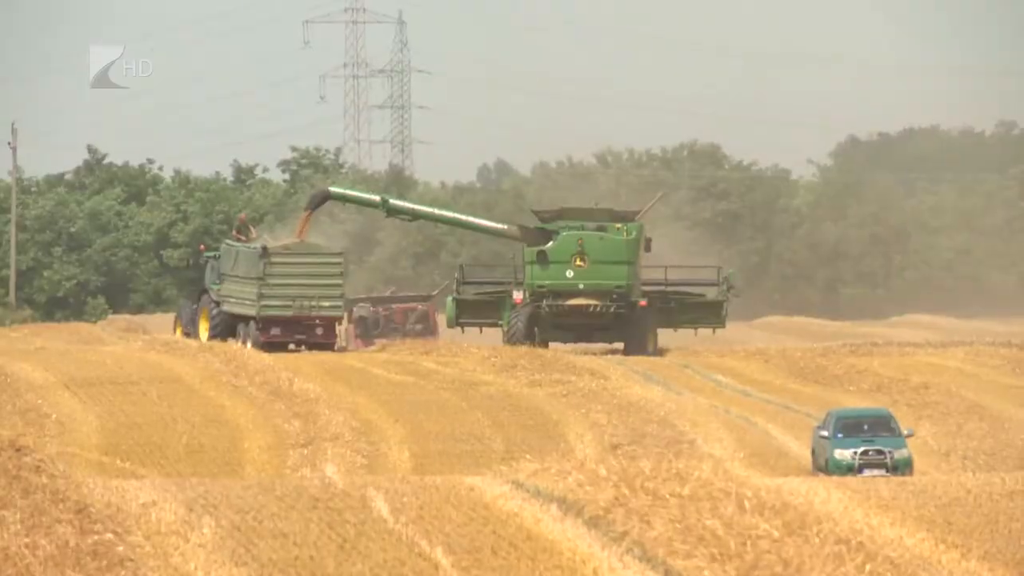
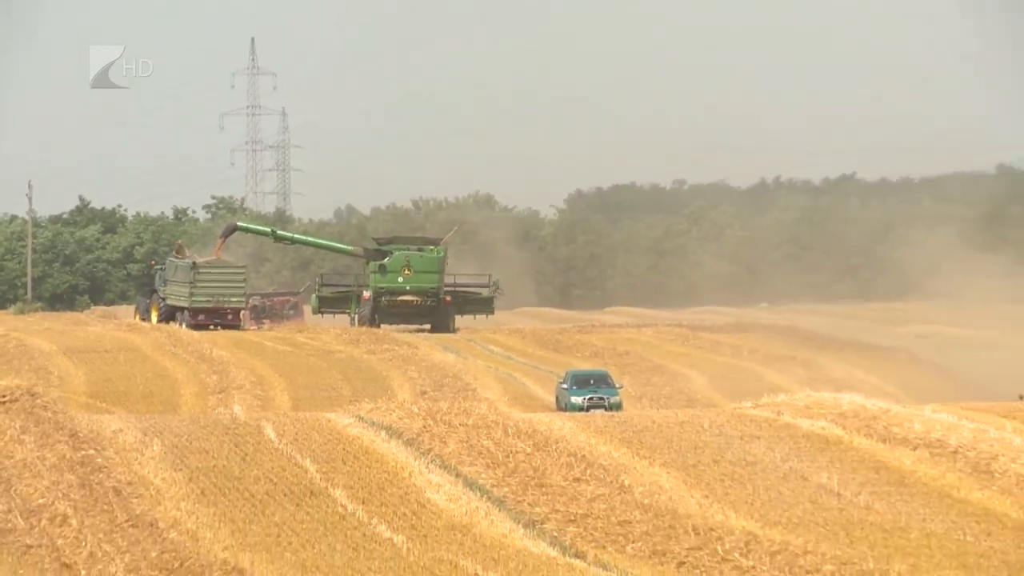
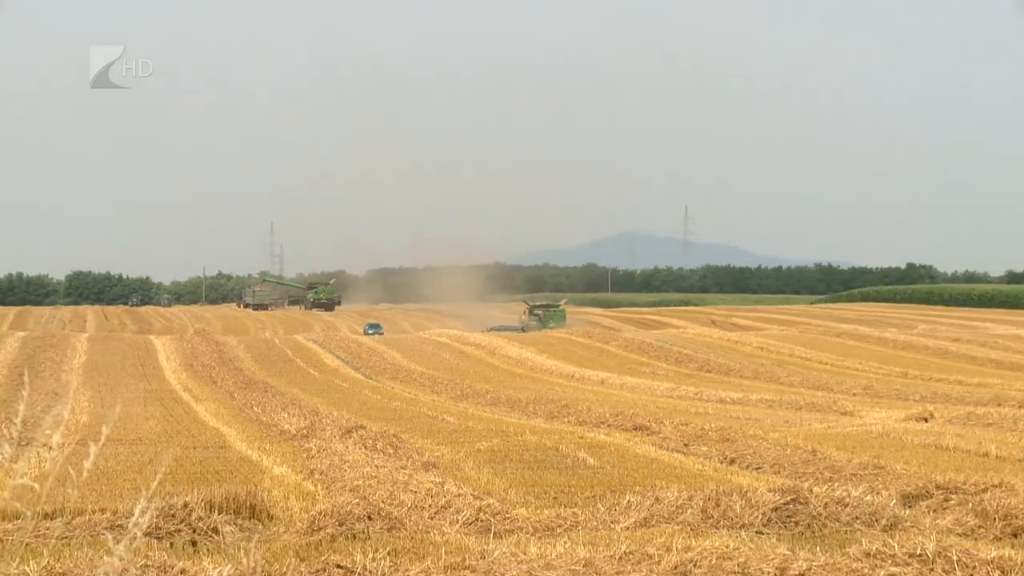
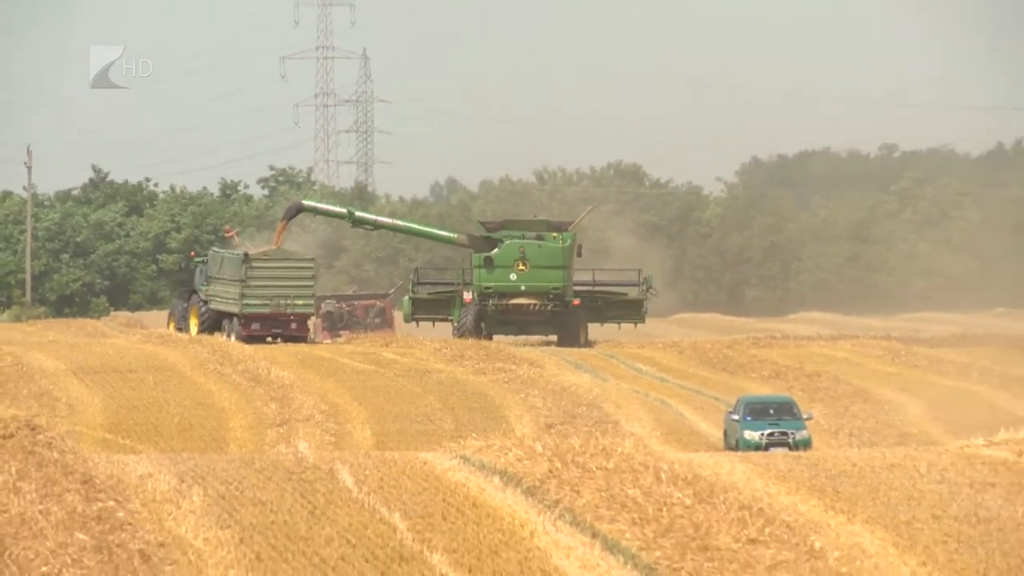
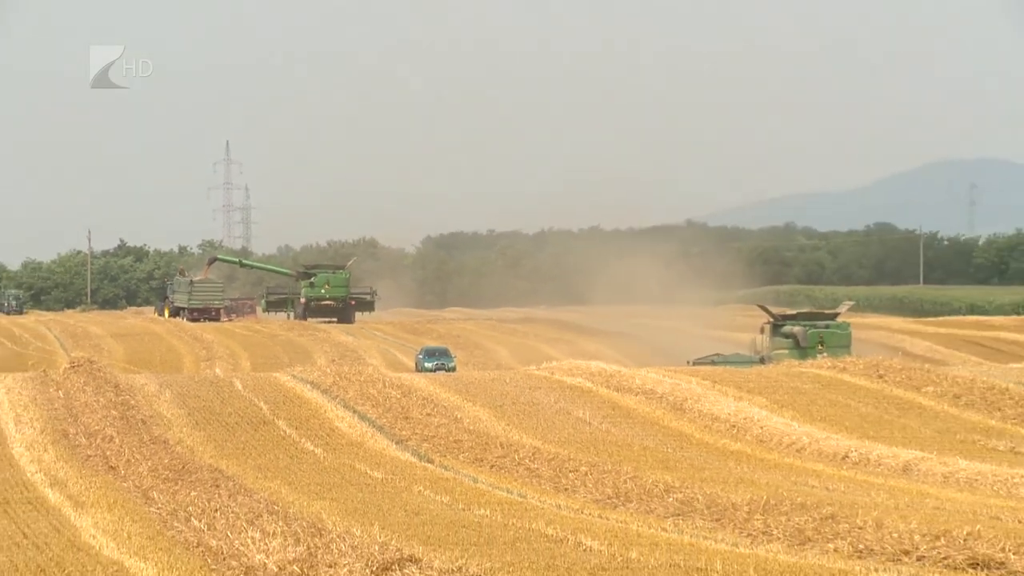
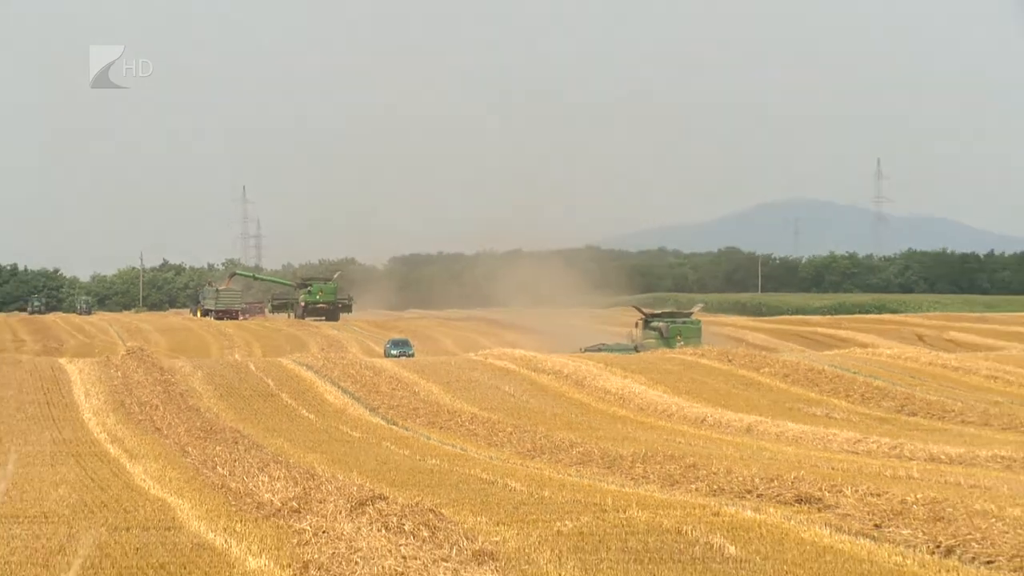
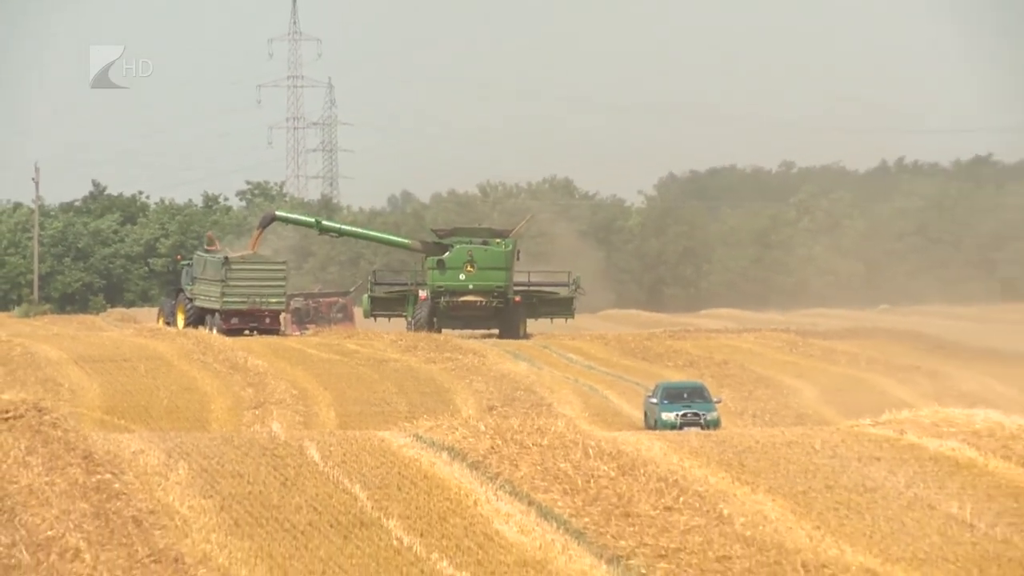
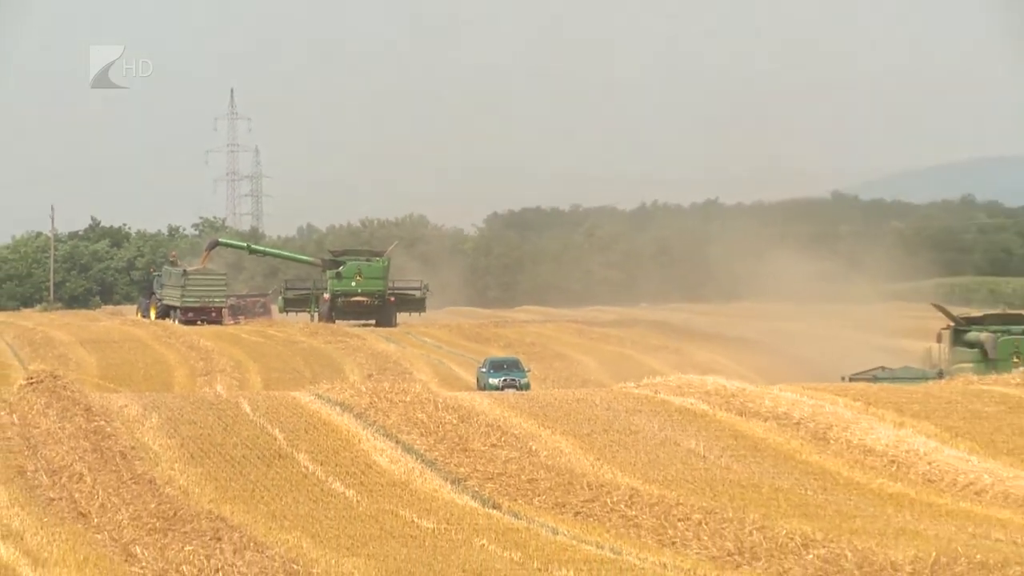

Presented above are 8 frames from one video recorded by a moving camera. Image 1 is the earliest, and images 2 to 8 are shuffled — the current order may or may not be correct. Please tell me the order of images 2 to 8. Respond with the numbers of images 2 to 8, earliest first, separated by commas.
4, 7, 2, 8, 5, 6, 3
